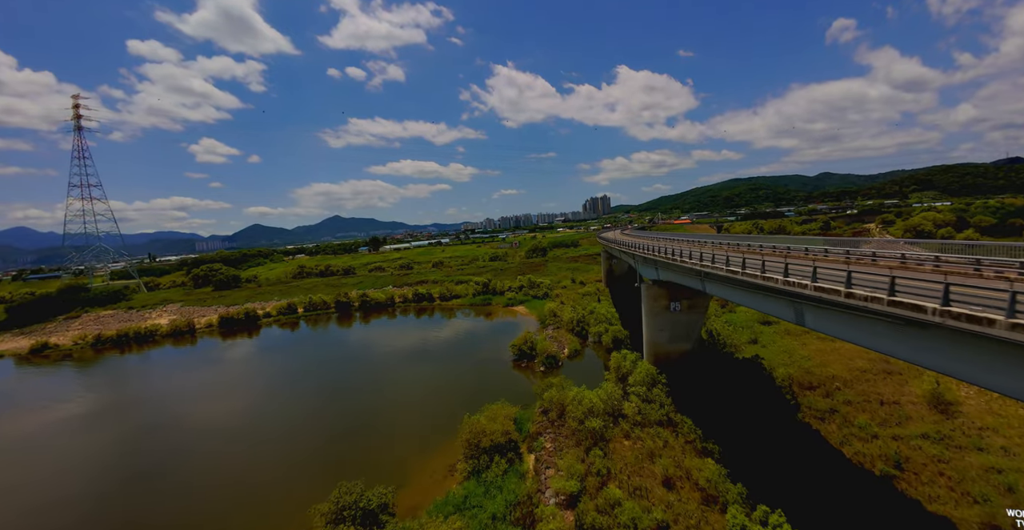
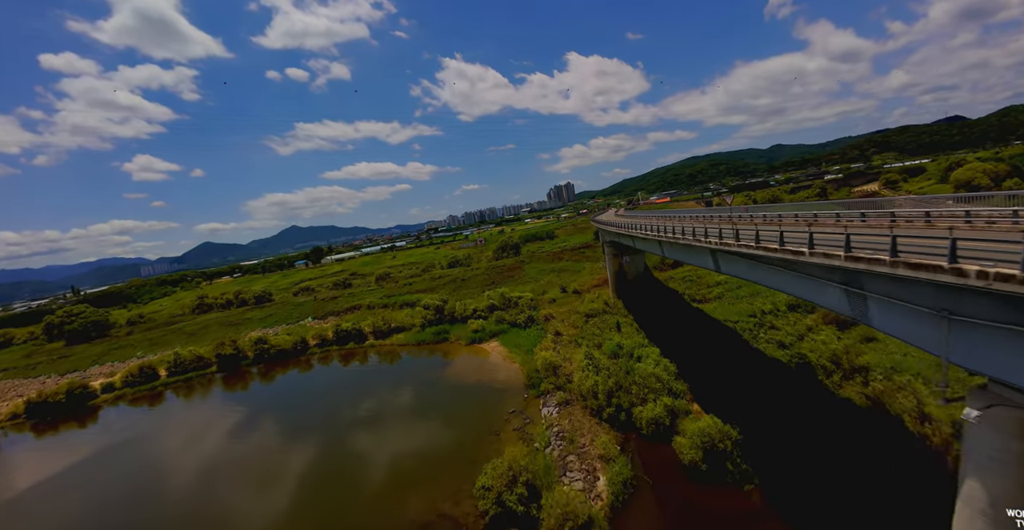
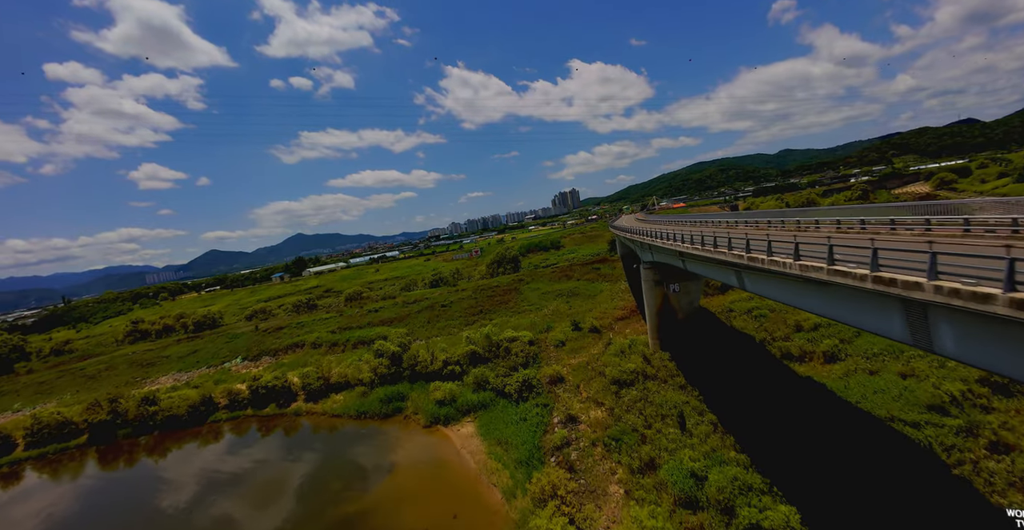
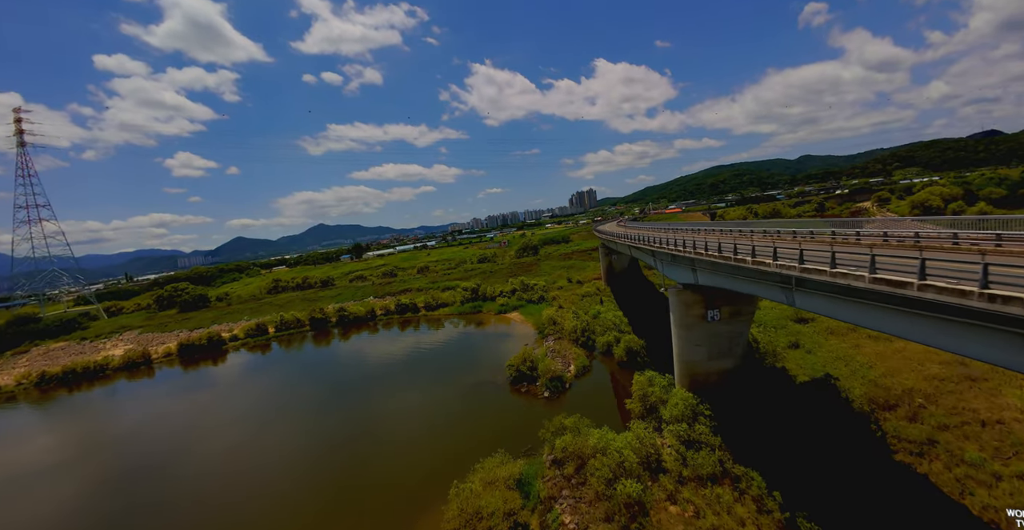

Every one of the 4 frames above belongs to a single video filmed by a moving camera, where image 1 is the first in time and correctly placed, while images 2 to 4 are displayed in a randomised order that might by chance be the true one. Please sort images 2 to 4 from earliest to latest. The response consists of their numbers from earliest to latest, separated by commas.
4, 2, 3
